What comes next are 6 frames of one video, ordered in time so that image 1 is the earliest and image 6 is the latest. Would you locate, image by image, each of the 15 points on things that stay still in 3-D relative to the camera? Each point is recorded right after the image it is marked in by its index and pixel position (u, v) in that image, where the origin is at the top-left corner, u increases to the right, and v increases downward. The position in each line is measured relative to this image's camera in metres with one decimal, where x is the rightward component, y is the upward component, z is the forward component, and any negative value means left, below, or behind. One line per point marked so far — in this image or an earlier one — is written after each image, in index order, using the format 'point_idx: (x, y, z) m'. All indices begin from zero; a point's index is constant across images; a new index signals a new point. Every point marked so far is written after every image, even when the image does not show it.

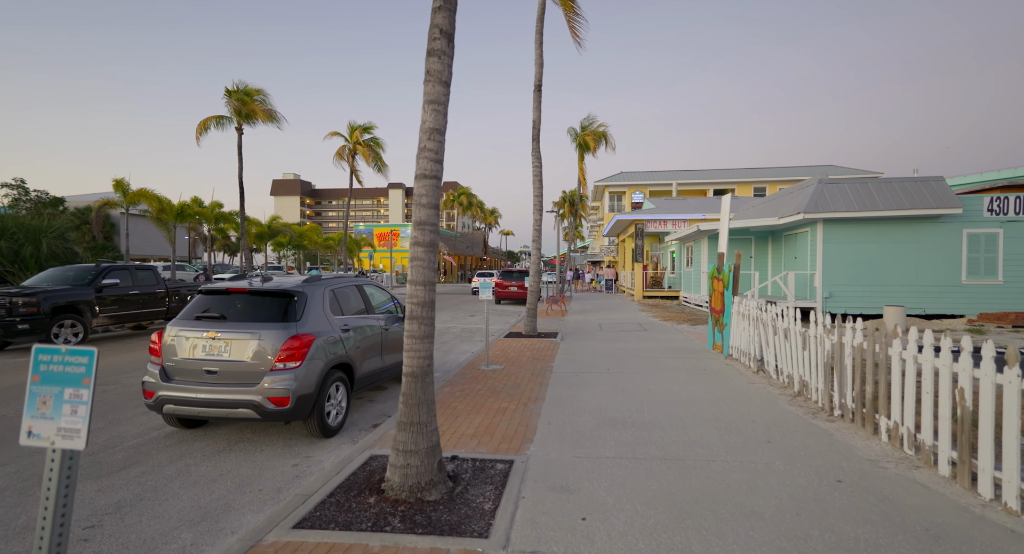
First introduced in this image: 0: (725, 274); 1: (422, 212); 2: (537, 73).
0: (+4.2, 0.0, +9.2) m
1: (-0.7, +0.5, +3.7) m
2: (+0.7, +5.7, +13.1) m
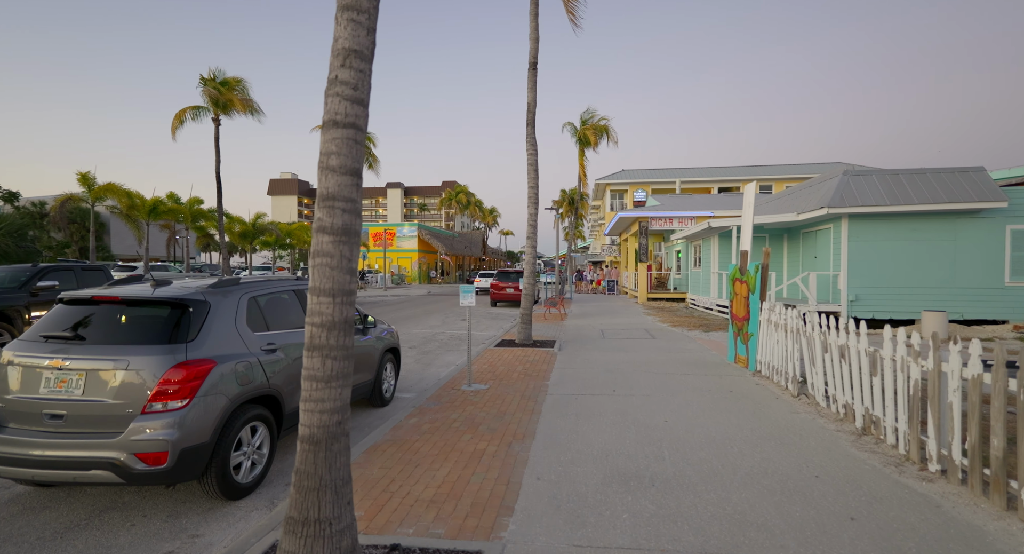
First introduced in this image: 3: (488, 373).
0: (+4.0, 0.0, +7.9) m
1: (-0.9, +0.5, +2.4) m
2: (+0.5, +5.6, +11.7) m
3: (-0.4, -1.6, +8.1) m
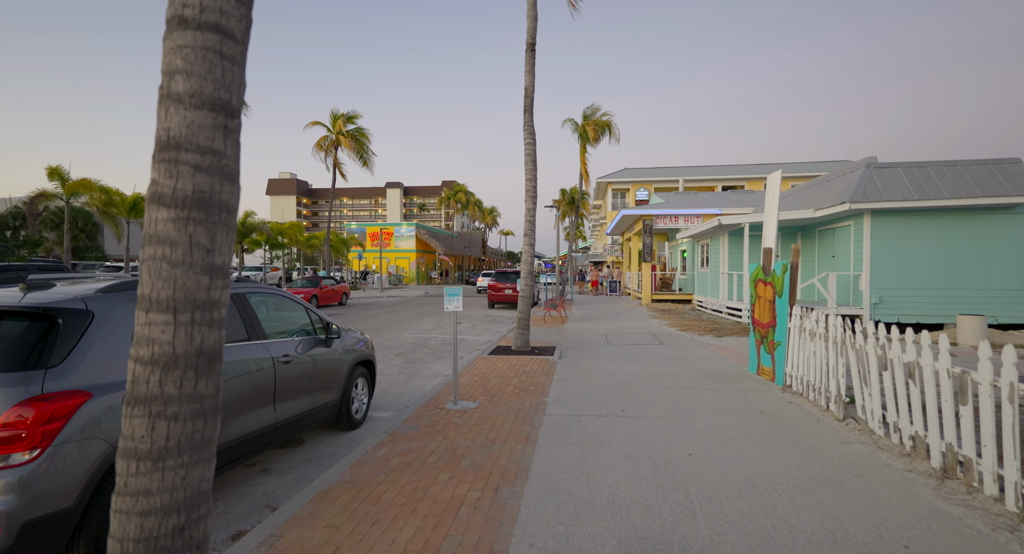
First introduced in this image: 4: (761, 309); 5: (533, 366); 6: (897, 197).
0: (+3.9, 0.0, +6.9) m
1: (-1.0, +0.5, +1.4) m
2: (+0.4, +5.6, +10.8) m
3: (-0.5, -1.7, +7.1) m
4: (+3.9, -0.5, +7.5) m
5: (+0.4, -1.6, +8.7) m
6: (+9.7, +2.0, +11.9) m
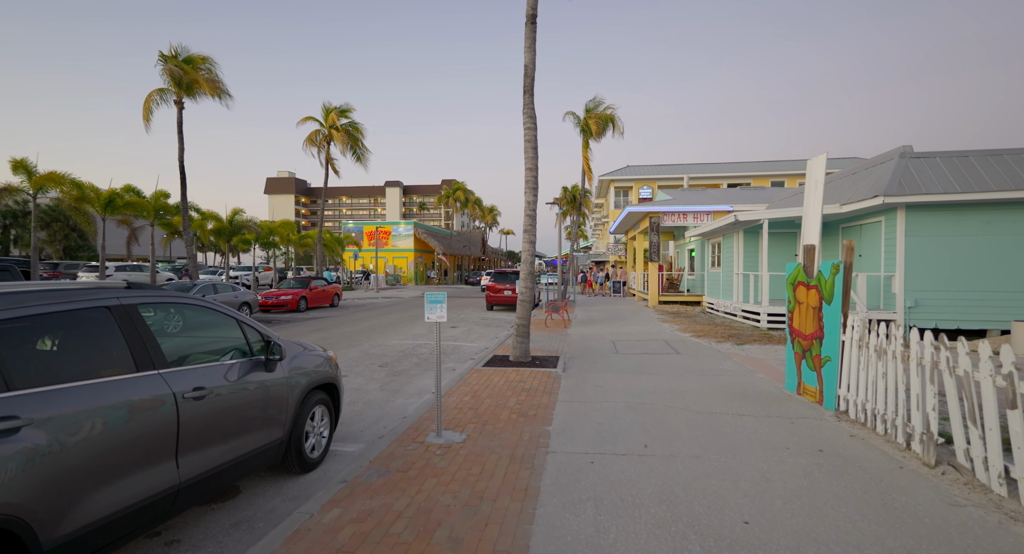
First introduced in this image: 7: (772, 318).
0: (+3.8, 0.0, +5.8) m
1: (-1.1, +0.4, +0.3) m
2: (+0.4, +5.6, +9.6) m
3: (-0.6, -1.7, +6.0) m
4: (+3.9, -0.5, +6.3) m
5: (+0.4, -1.7, +7.6) m
6: (+9.7, +2.0, +10.7) m
7: (+7.4, -1.2, +13.5) m
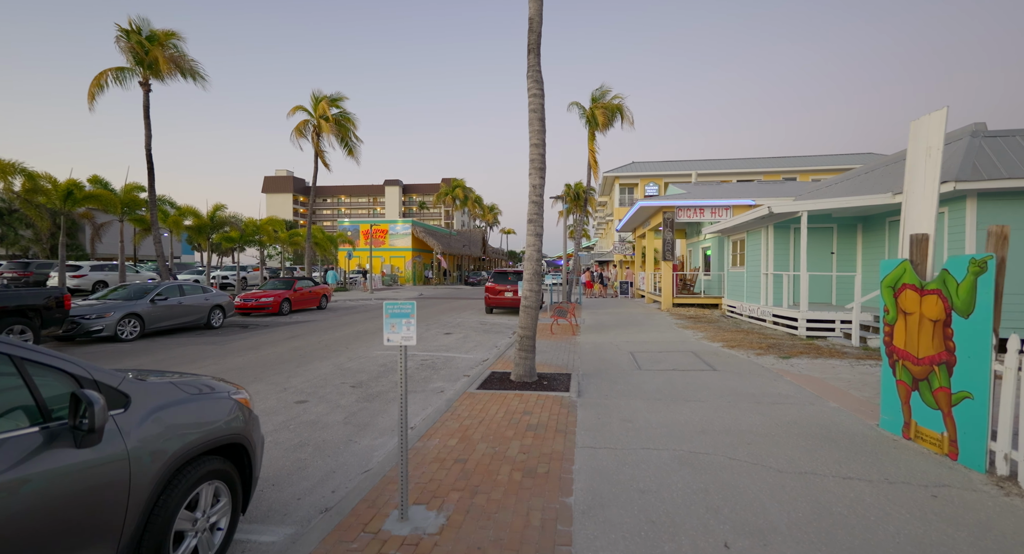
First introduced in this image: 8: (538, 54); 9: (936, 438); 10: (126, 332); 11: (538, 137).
0: (+3.9, -0.1, +4.0) m
1: (-1.0, +0.4, -1.4) m
2: (+0.4, +5.6, +7.9) m
3: (-0.5, -1.7, +4.3) m
4: (+3.9, -0.6, +4.6) m
5: (+0.4, -1.7, +5.9) m
6: (+9.7, +2.0, +9.0) m
7: (+7.5, -1.2, +11.8) m
8: (+0.4, +3.7, +7.7) m
9: (+3.9, -1.5, +4.3) m
10: (-10.3, -1.5, +12.6) m
11: (+0.4, +2.3, +7.6) m
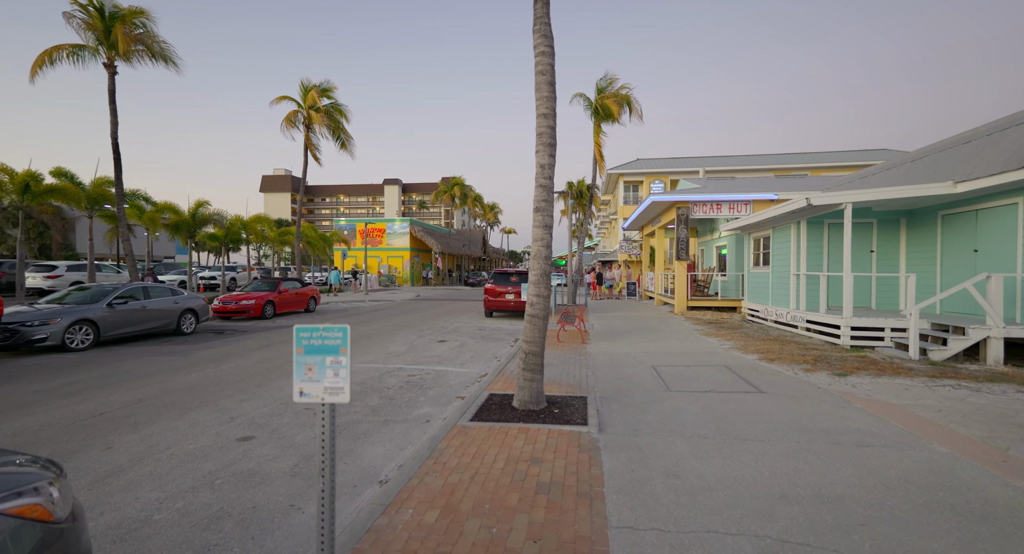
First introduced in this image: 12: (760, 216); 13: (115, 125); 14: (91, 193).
0: (+3.9, -0.1, +2.5) m
1: (-1.0, +0.4, -2.9) m
2: (+0.5, +5.5, +6.4) m
3: (-0.5, -1.7, +2.8) m
4: (+4.0, -0.6, +3.1) m
5: (+0.4, -1.7, +4.4) m
6: (+9.7, +2.0, +7.5) m
7: (+7.5, -1.2, +10.3) m
8: (+0.4, +3.7, +6.2) m
9: (+3.9, -1.5, +2.8) m
10: (-10.3, -1.5, +11.1) m
11: (+0.4, +2.2, +6.1) m
12: (+7.4, +1.8, +14.1) m
13: (-12.4, +4.7, +14.6) m
14: (-15.4, +3.1, +17.3) m
